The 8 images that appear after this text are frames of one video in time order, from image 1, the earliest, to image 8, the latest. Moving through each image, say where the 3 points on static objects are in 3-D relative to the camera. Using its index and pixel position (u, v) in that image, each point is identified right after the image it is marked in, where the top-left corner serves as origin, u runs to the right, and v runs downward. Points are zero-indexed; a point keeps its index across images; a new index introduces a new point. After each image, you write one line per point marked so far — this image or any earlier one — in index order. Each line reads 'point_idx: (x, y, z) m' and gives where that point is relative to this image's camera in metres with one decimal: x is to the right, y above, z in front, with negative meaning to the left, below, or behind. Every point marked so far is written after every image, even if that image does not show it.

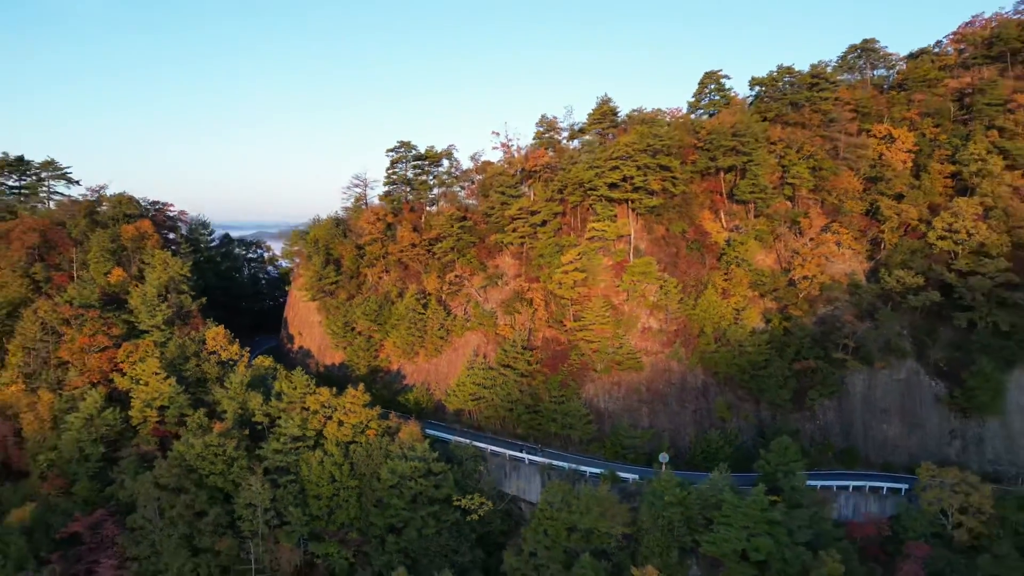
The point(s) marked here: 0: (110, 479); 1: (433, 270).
0: (-8.2, -3.9, +11.7) m
1: (-2.2, +0.4, +16.2) m
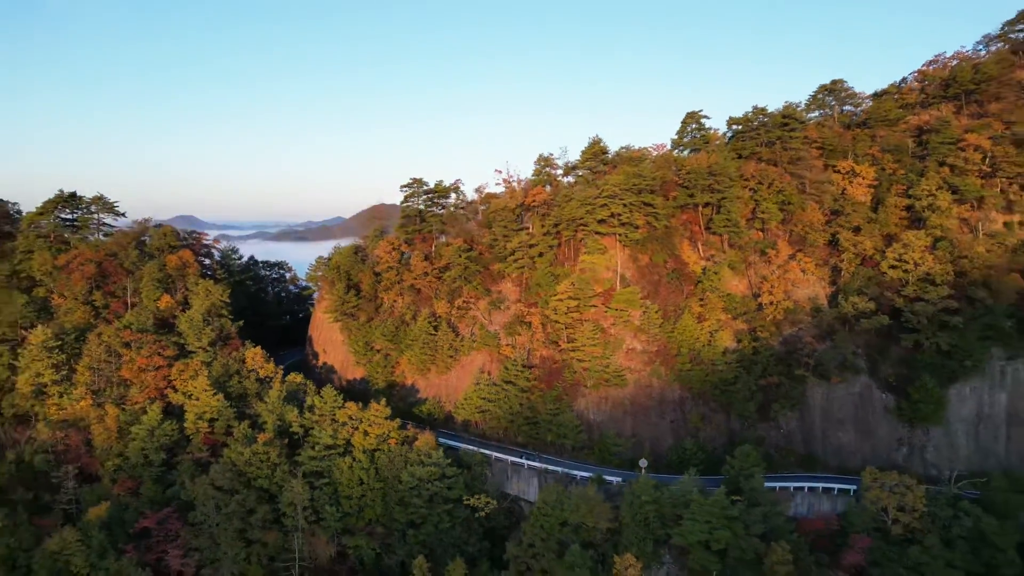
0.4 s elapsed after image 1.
0: (-8.2, -4.6, +13.7) m
1: (-2.2, -0.3, +18.2) m
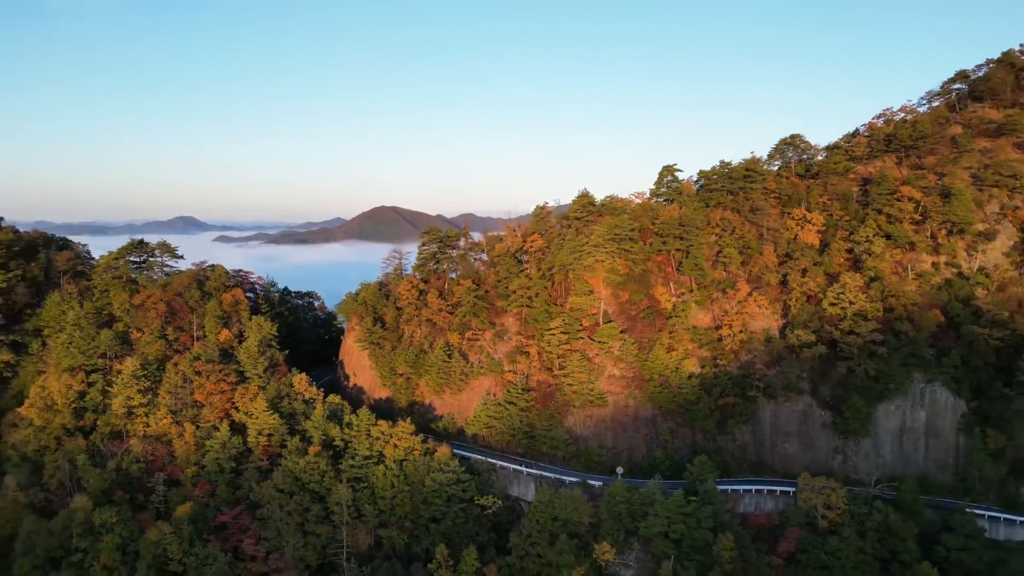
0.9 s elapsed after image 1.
0: (-8.1, -5.8, +17.1) m
1: (-2.1, -1.5, +21.6) m
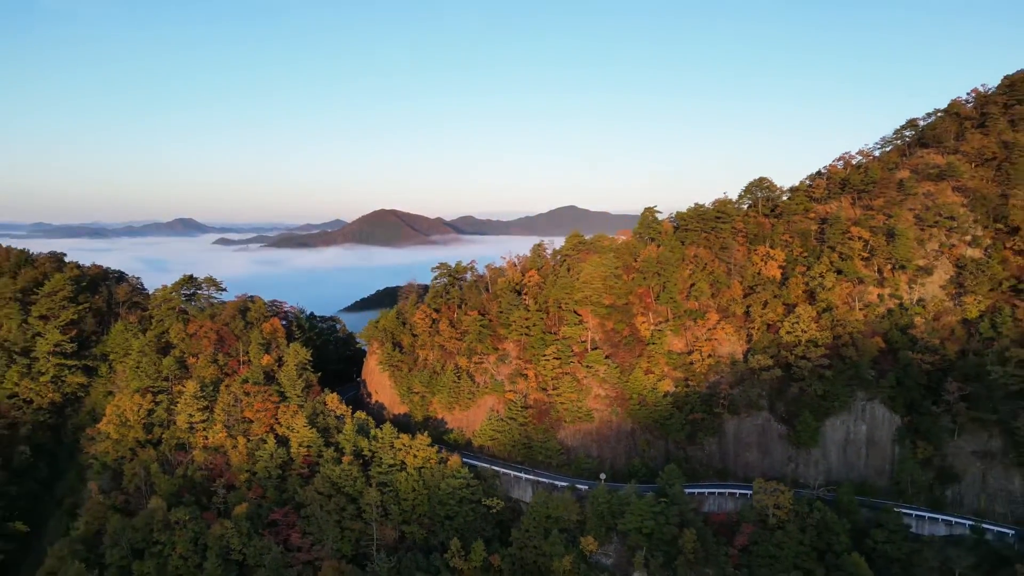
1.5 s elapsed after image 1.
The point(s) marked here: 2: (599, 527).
0: (-8.1, -7.1, +20.4) m
1: (-2.1, -2.8, +25.0) m
2: (+3.0, -8.1, +19.5) m
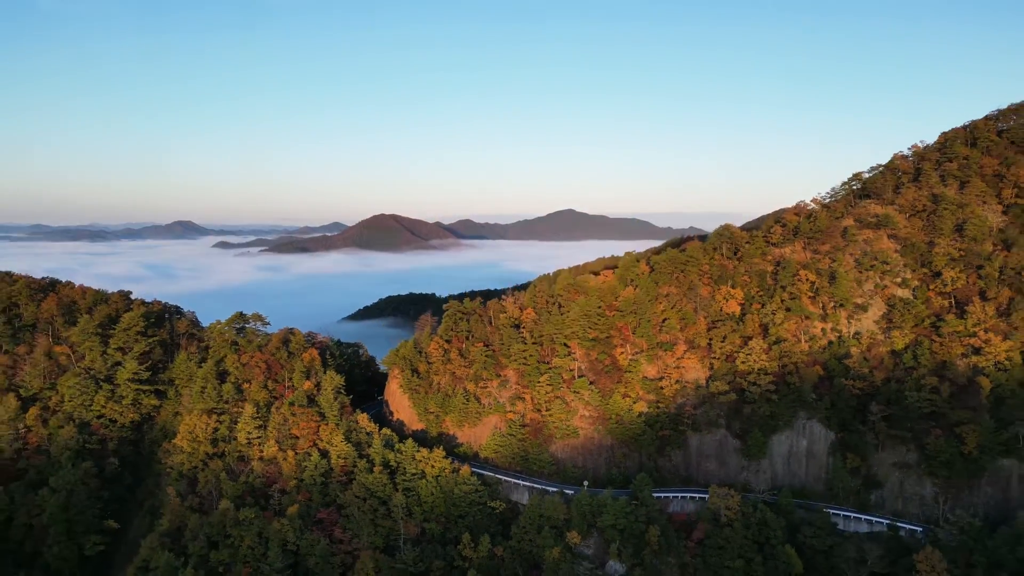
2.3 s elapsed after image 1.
0: (-8.1, -9.0, +25.1) m
1: (-2.1, -4.7, +29.7) m
2: (+3.0, -10.0, +24.2) m
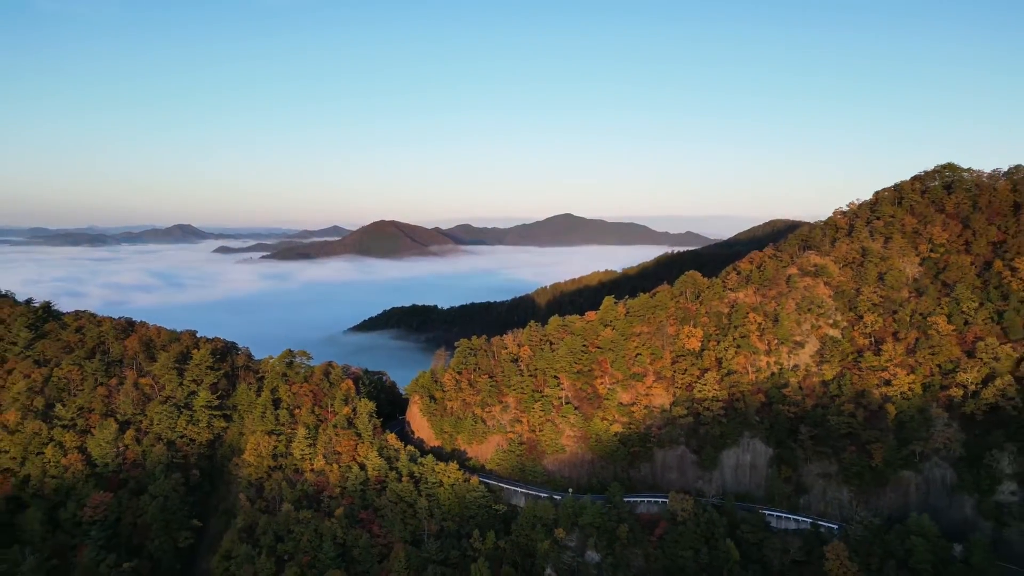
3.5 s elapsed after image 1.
0: (-8.1, -11.6, +31.8) m
1: (-2.1, -7.4, +36.4) m
2: (+3.0, -12.6, +30.8) m
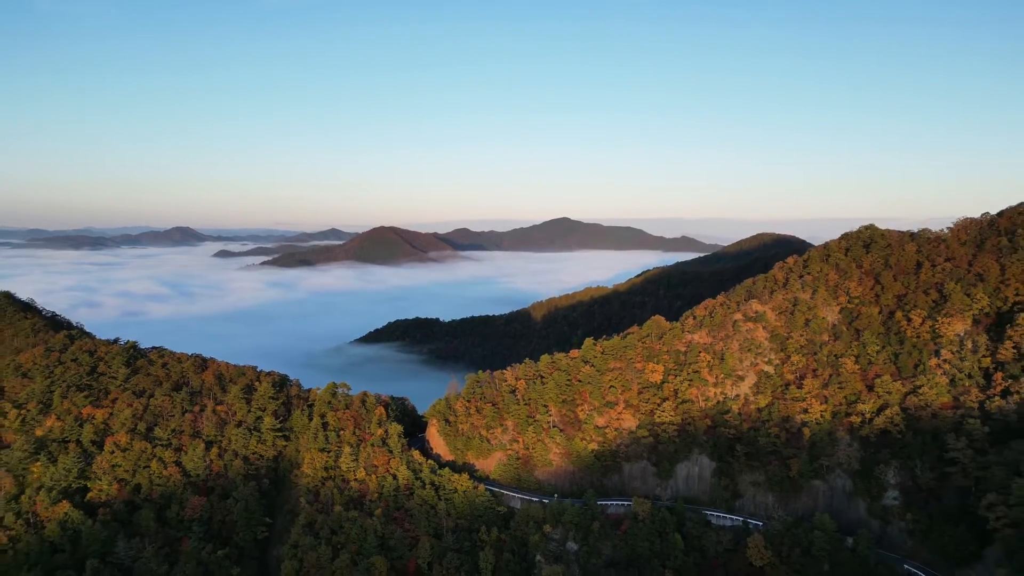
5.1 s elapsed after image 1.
0: (-8.2, -15.3, +41.2) m
1: (-2.3, -11.1, +45.8) m
2: (+2.9, -16.4, +40.3) m
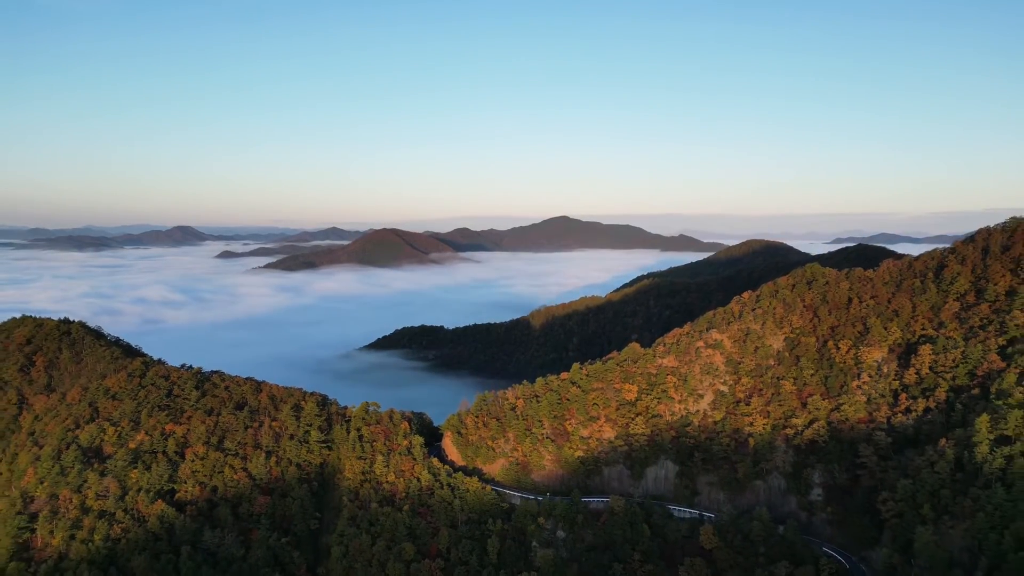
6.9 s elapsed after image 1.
0: (-8.1, -18.9, +51.4) m
1: (-2.2, -14.7, +56.0) m
2: (+3.0, -20.0, +50.6) m
